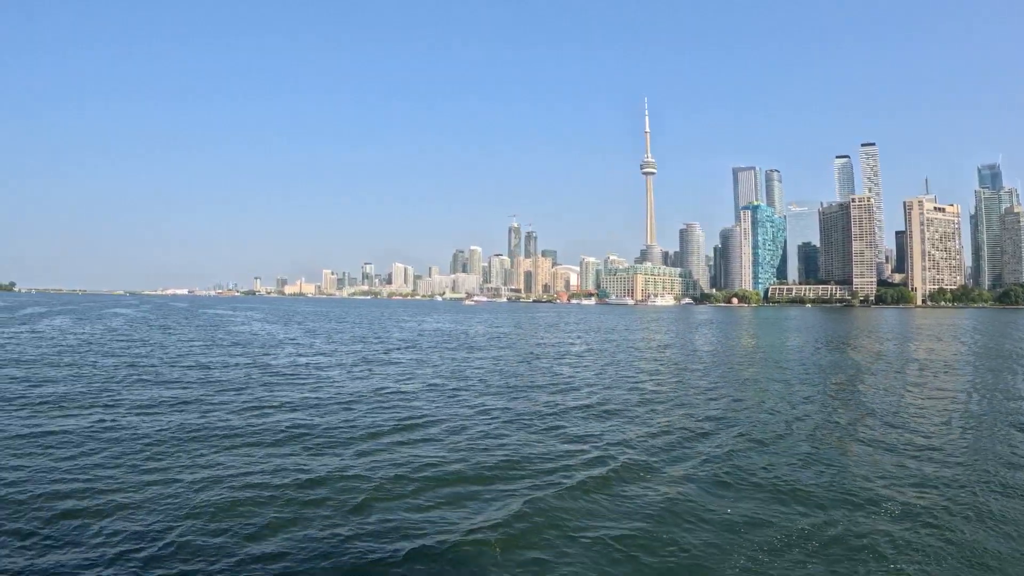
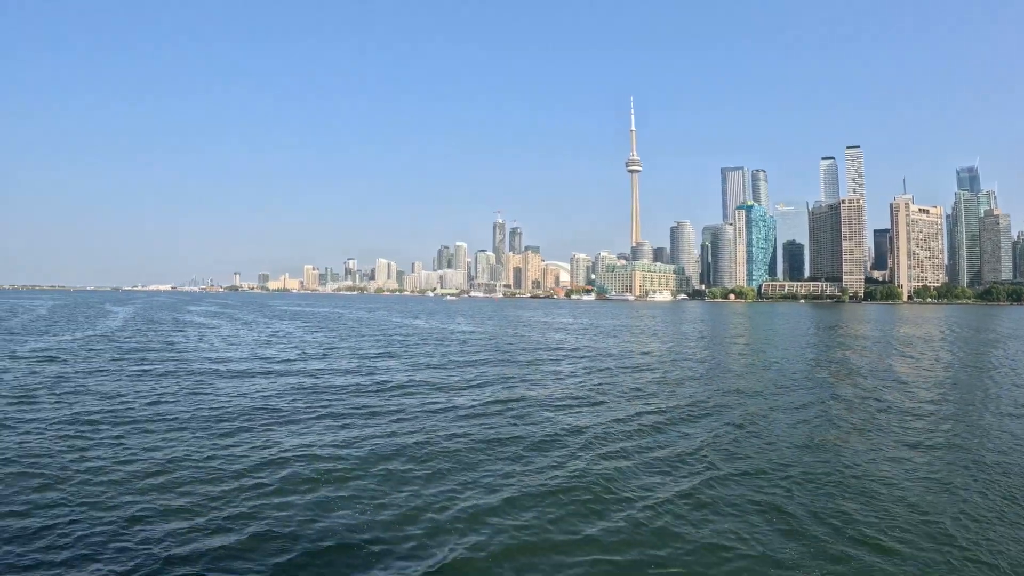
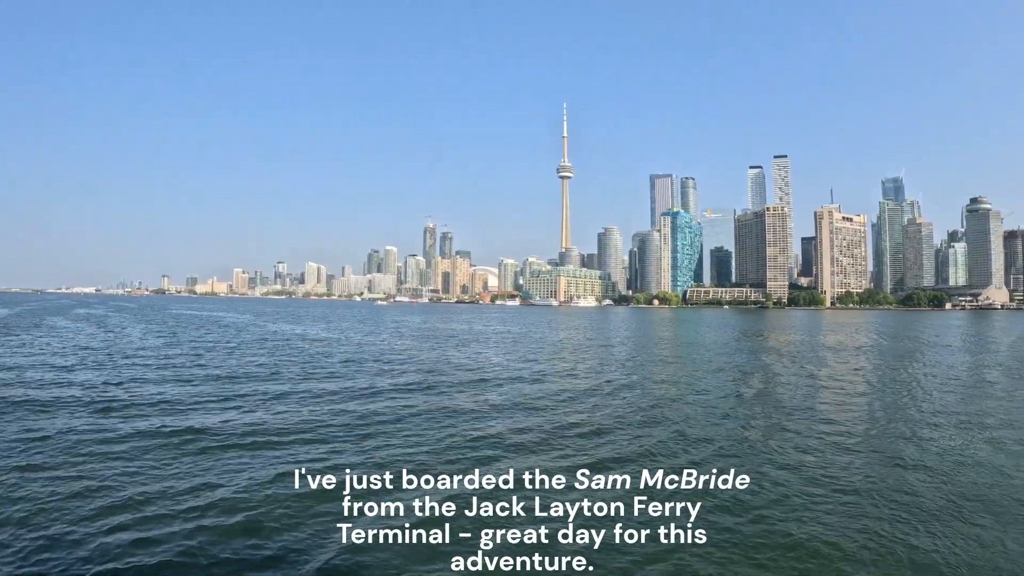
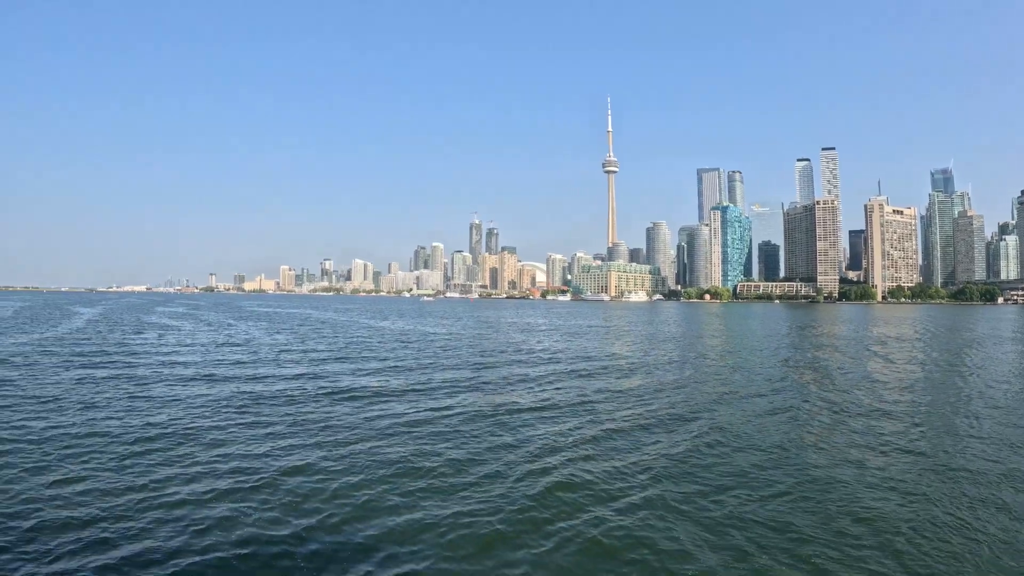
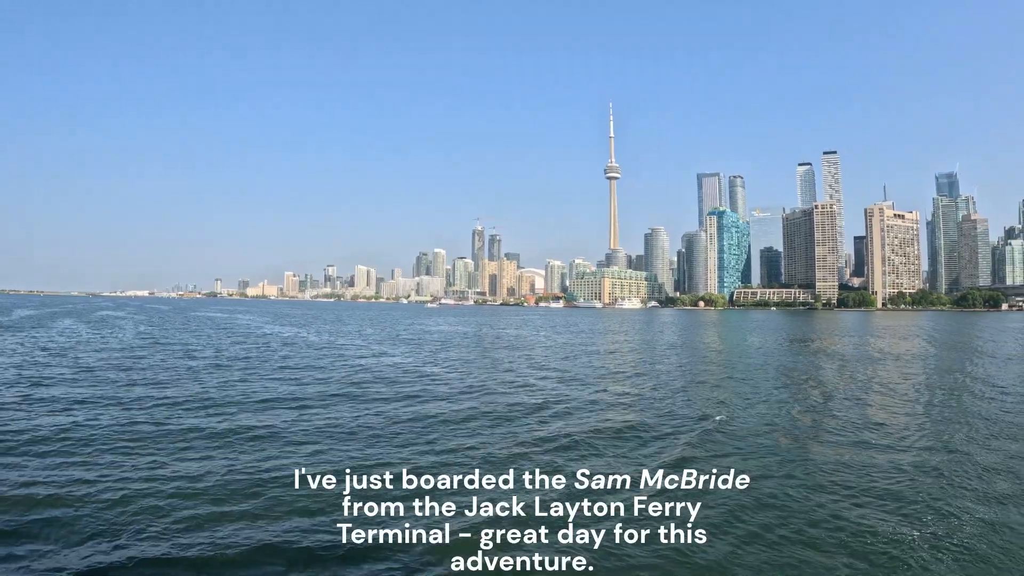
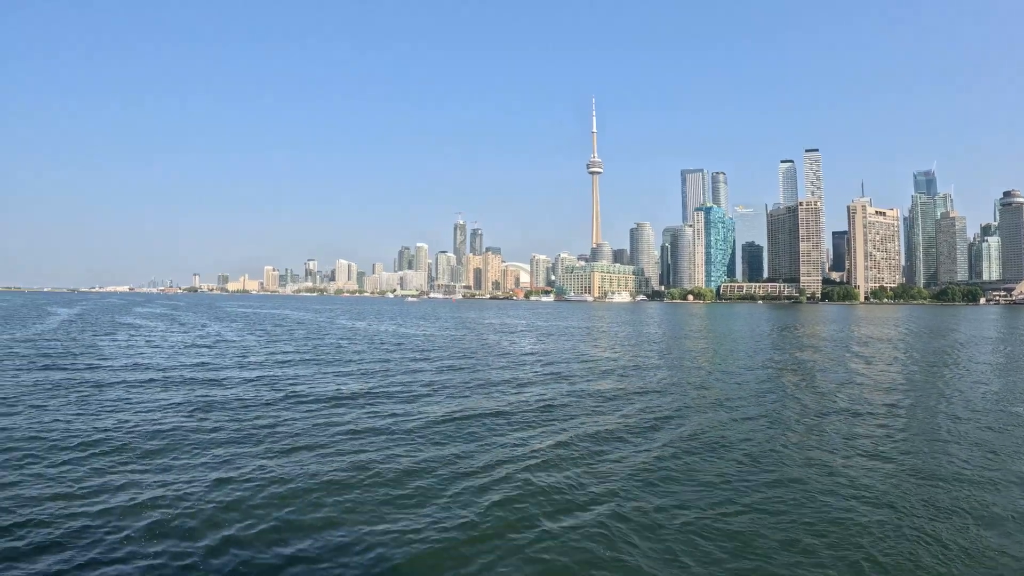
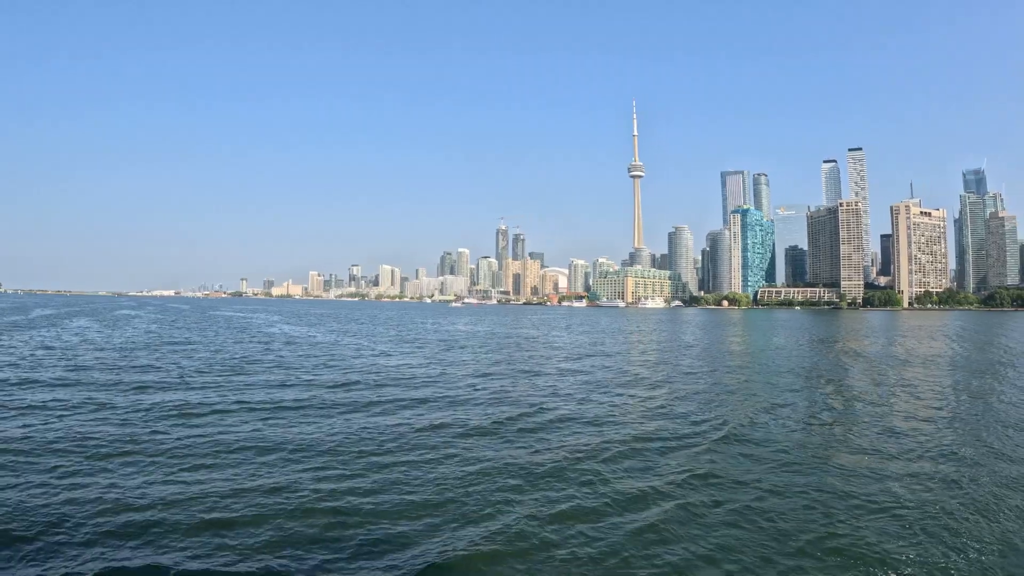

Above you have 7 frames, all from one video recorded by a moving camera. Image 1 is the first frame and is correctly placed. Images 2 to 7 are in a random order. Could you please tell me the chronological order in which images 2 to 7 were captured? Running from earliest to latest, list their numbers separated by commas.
7, 5, 3, 6, 4, 2
